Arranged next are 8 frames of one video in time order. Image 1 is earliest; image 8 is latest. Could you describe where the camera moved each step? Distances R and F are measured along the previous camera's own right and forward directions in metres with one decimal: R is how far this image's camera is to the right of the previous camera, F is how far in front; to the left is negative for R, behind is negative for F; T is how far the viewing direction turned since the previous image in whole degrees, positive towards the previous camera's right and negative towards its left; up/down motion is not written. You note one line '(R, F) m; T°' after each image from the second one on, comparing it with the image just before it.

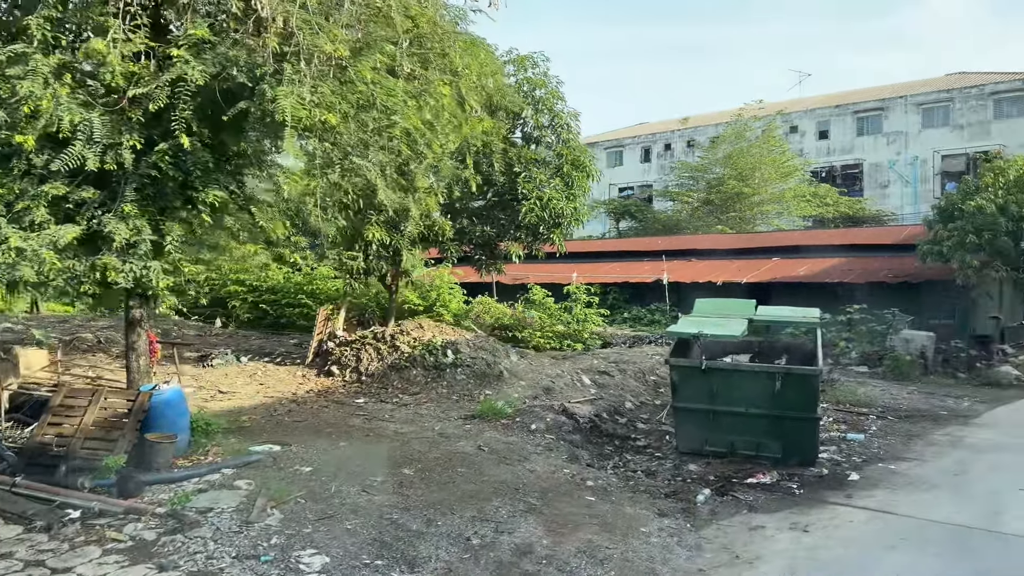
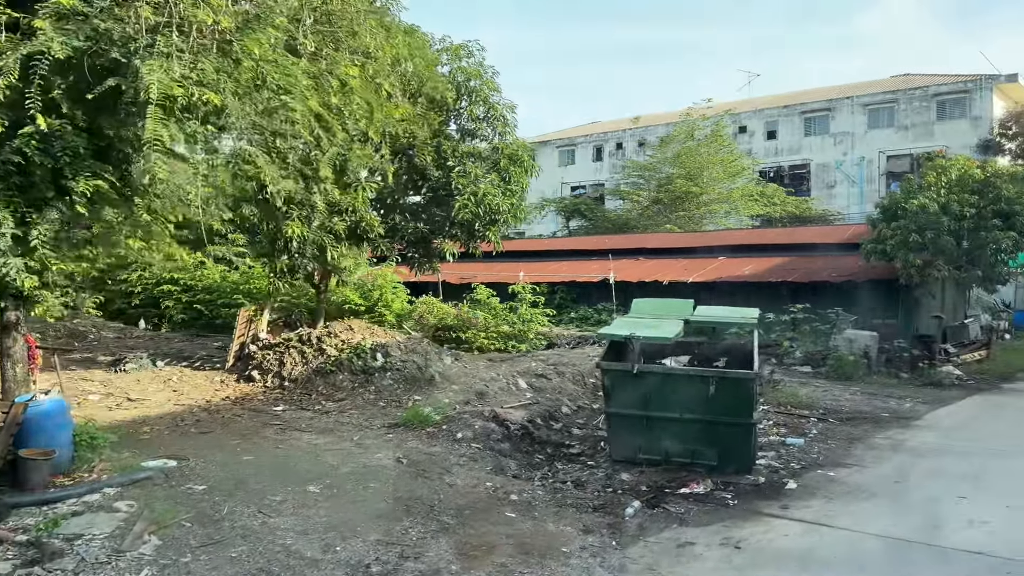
(+0.3, +0.4) m; +3°
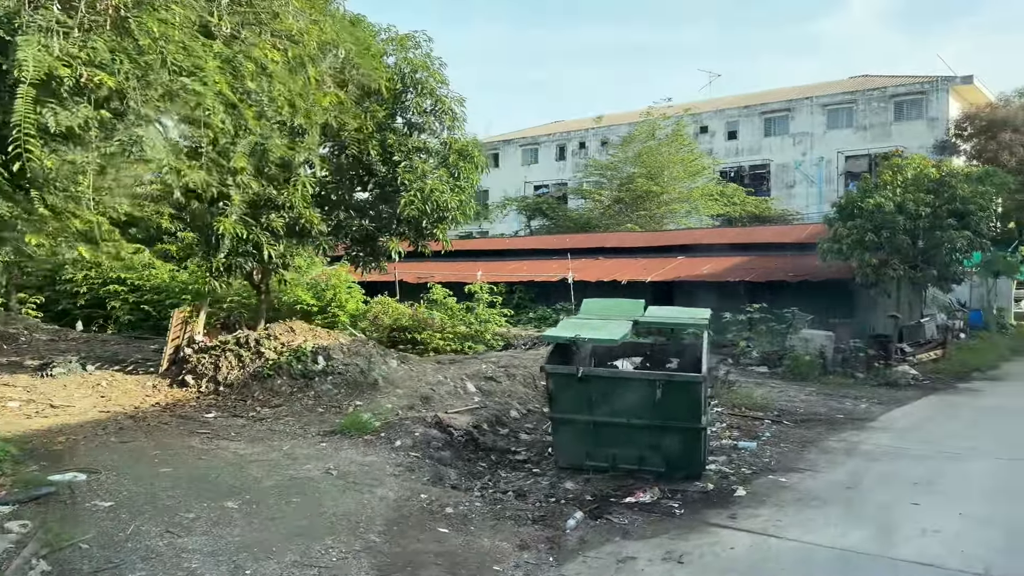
(+0.2, +0.3) m; +2°
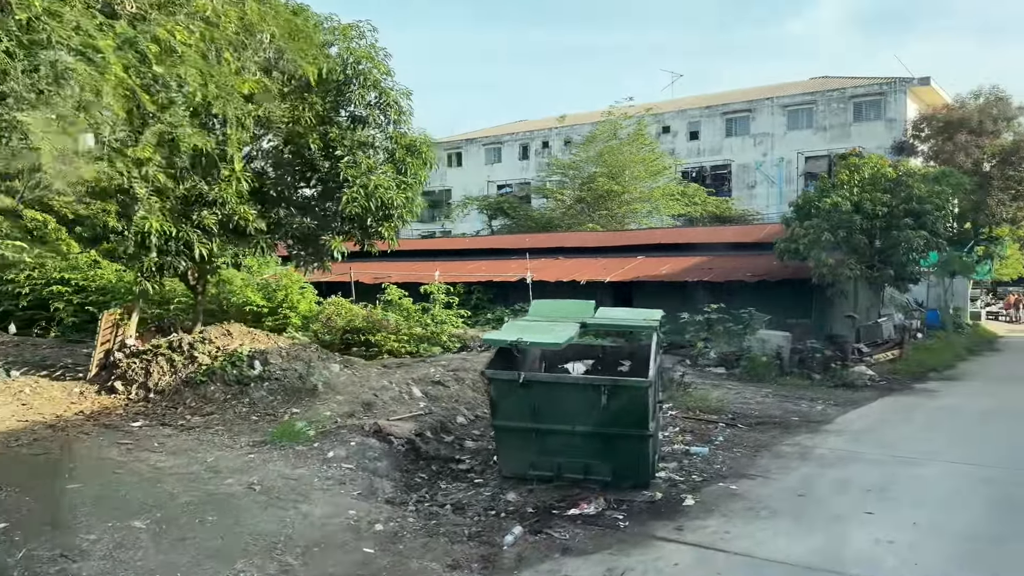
(+0.2, +0.3) m; +2°
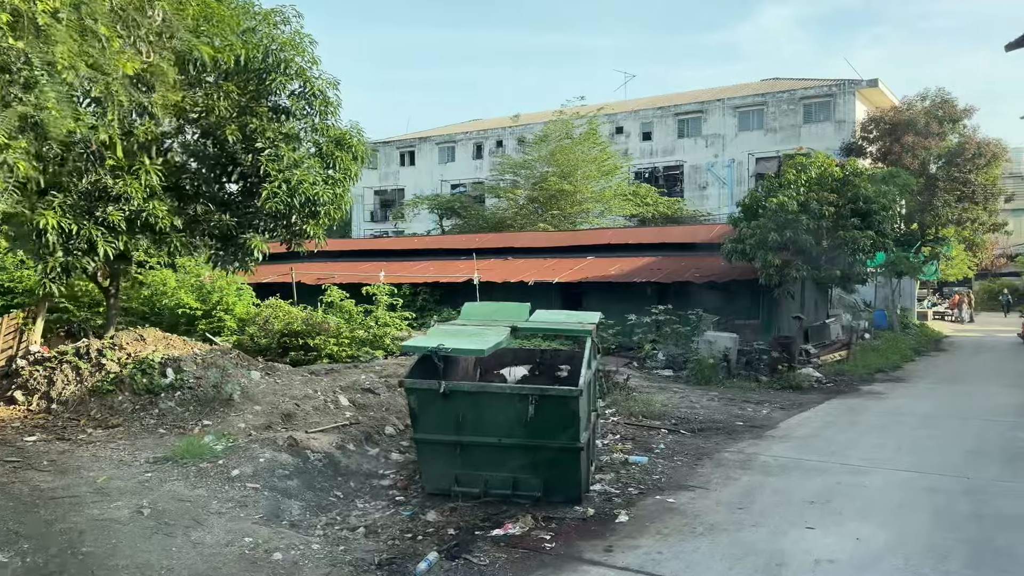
(+0.2, +0.4) m; +3°
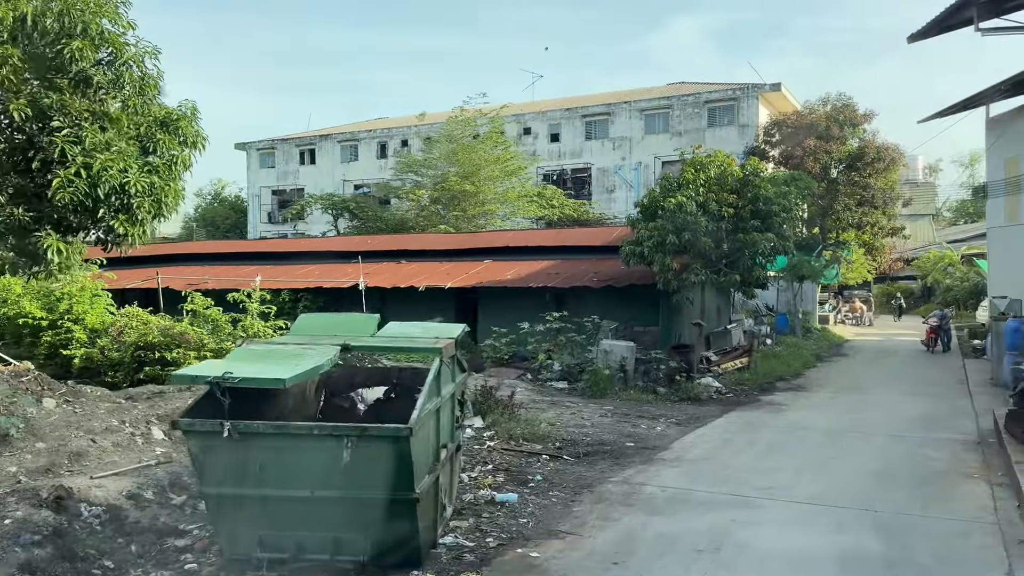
(+0.5, +1.0) m; +6°
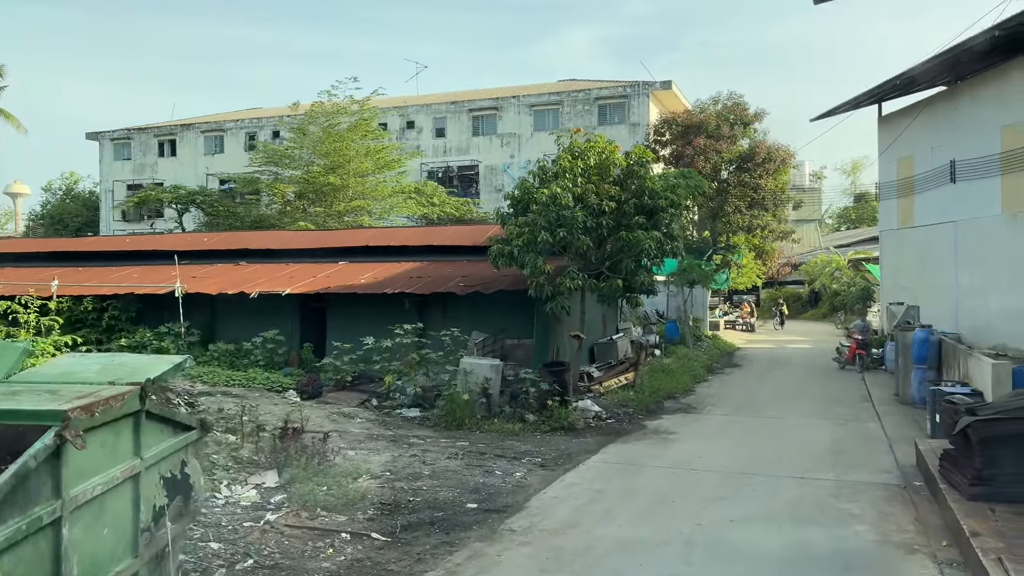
(+0.7, +2.0) m; +7°
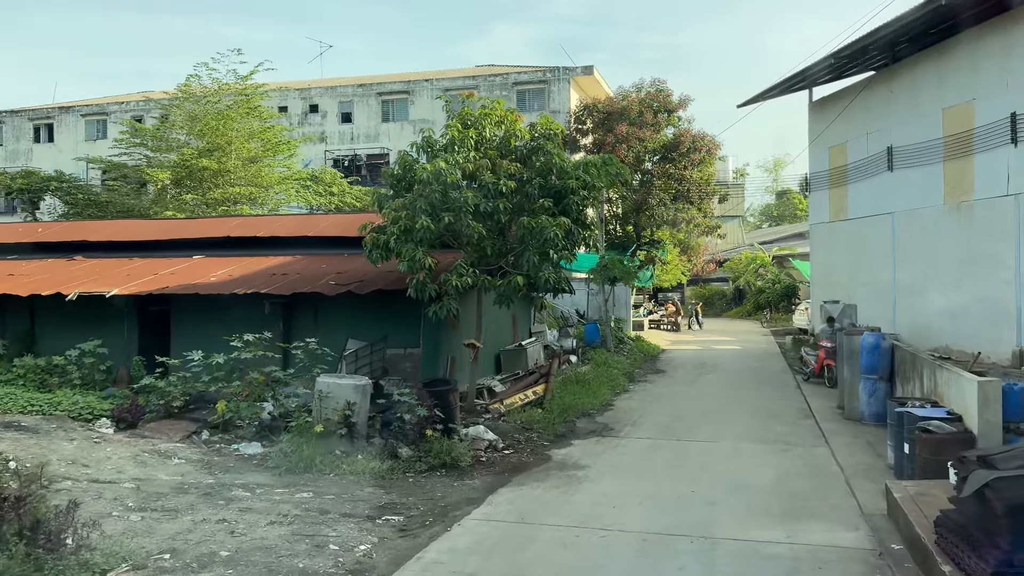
(+0.5, +1.9) m; +5°
